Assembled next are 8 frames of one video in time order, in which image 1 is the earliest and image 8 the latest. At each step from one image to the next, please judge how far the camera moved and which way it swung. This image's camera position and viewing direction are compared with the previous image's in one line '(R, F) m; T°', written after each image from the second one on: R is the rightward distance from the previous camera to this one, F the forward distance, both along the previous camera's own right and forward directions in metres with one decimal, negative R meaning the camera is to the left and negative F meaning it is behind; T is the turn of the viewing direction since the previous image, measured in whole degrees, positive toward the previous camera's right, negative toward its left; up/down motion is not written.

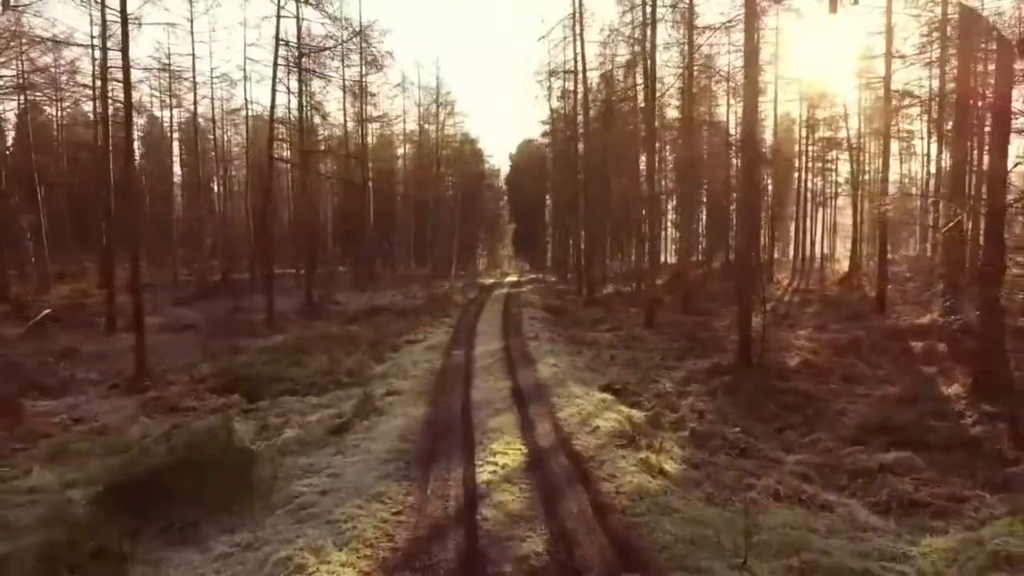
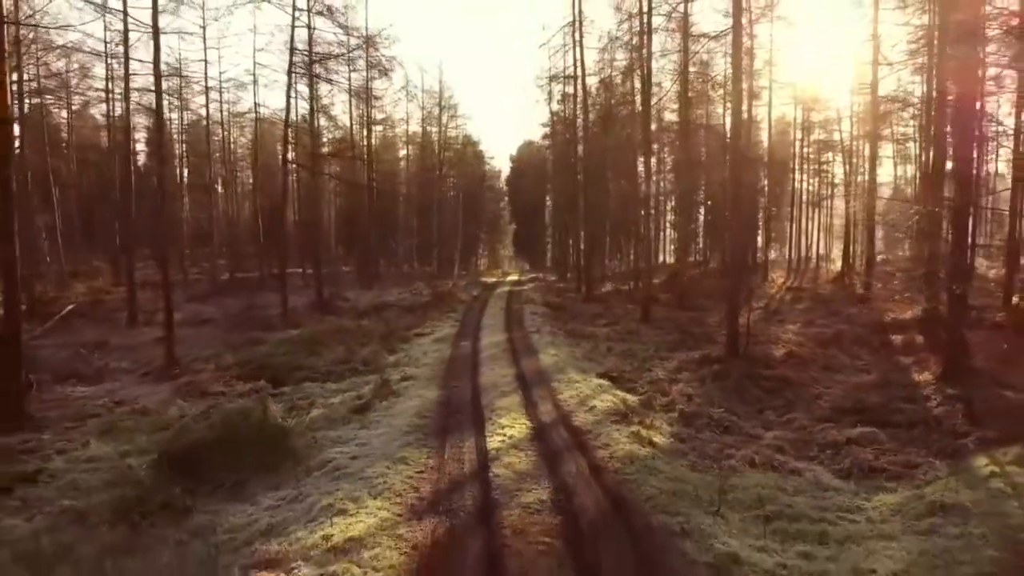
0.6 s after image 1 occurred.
(-0.1, -1.0) m; 0°
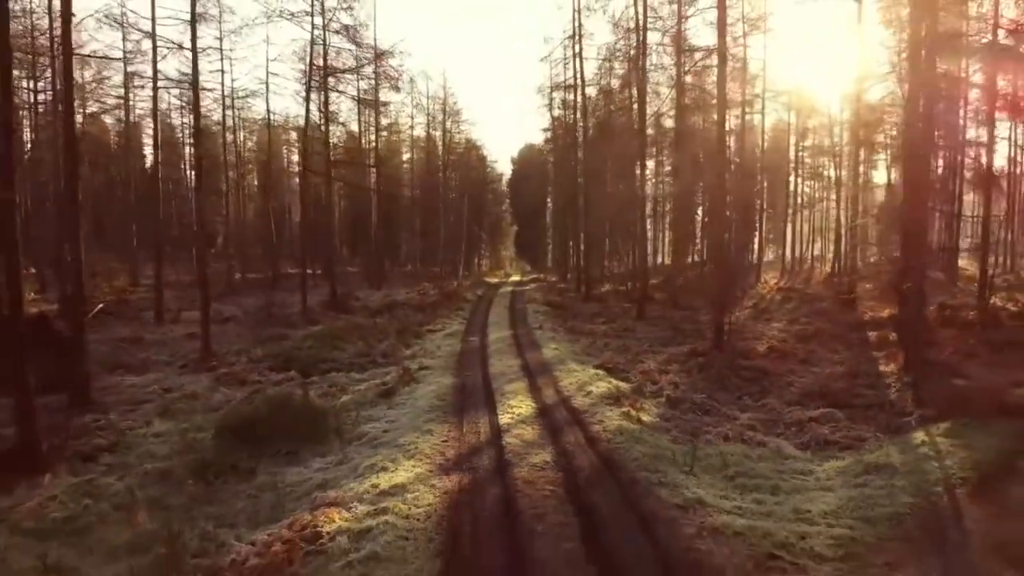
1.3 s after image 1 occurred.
(-0.1, -1.4) m; 0°
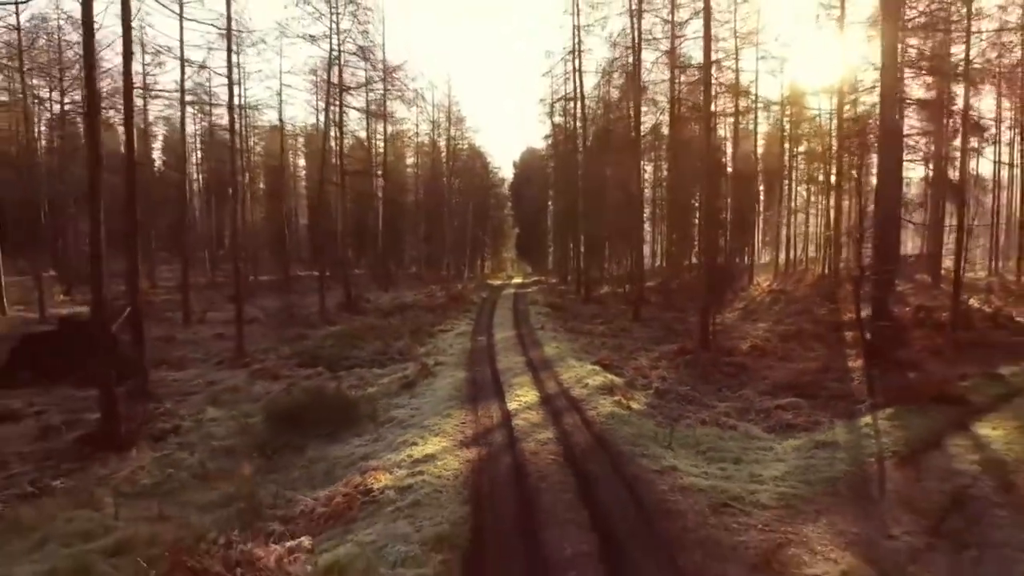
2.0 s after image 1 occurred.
(-0.1, -1.6) m; 0°
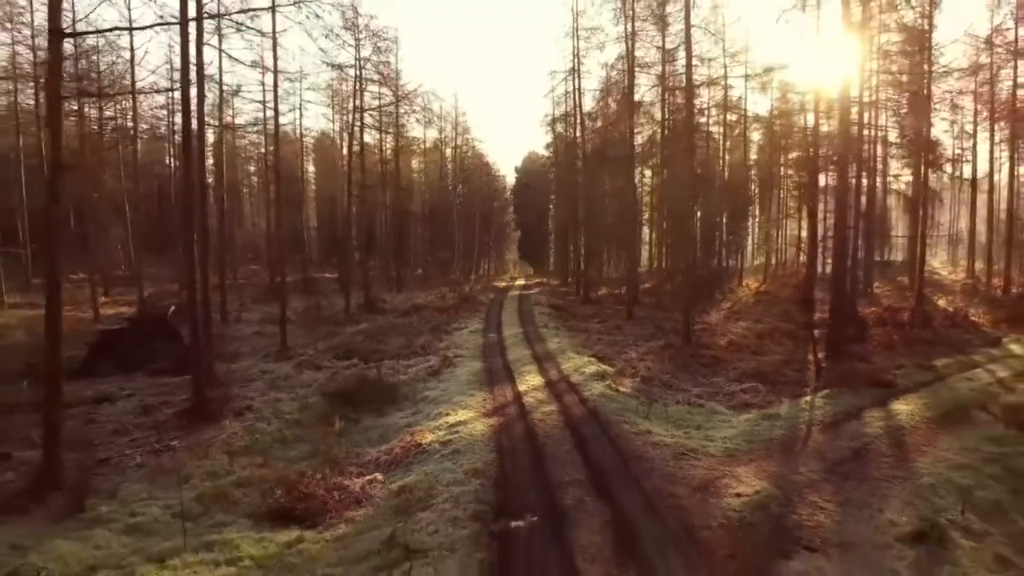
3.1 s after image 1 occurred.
(-0.2, -2.6) m; 0°
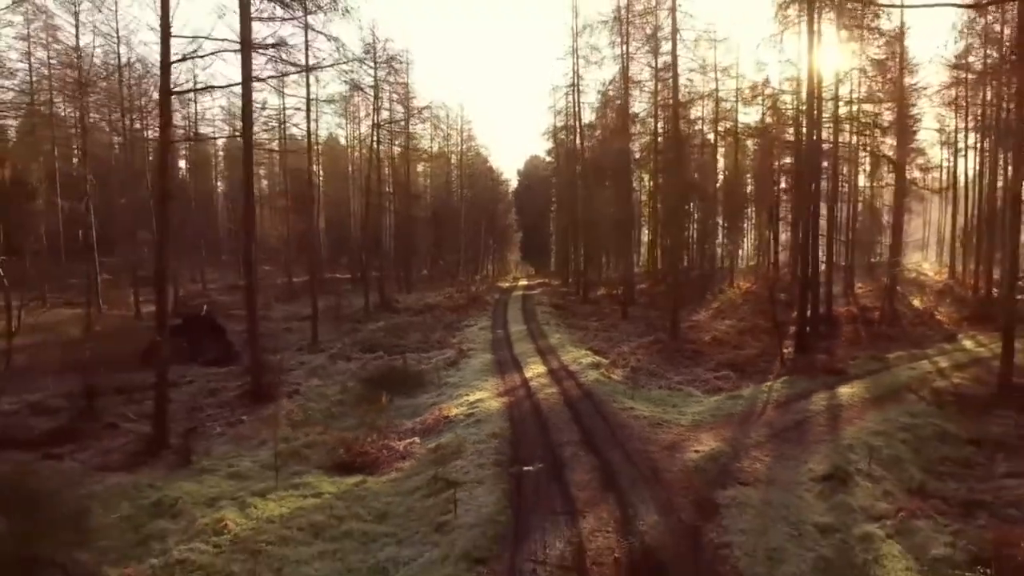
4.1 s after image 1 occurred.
(-0.2, -2.5) m; 0°
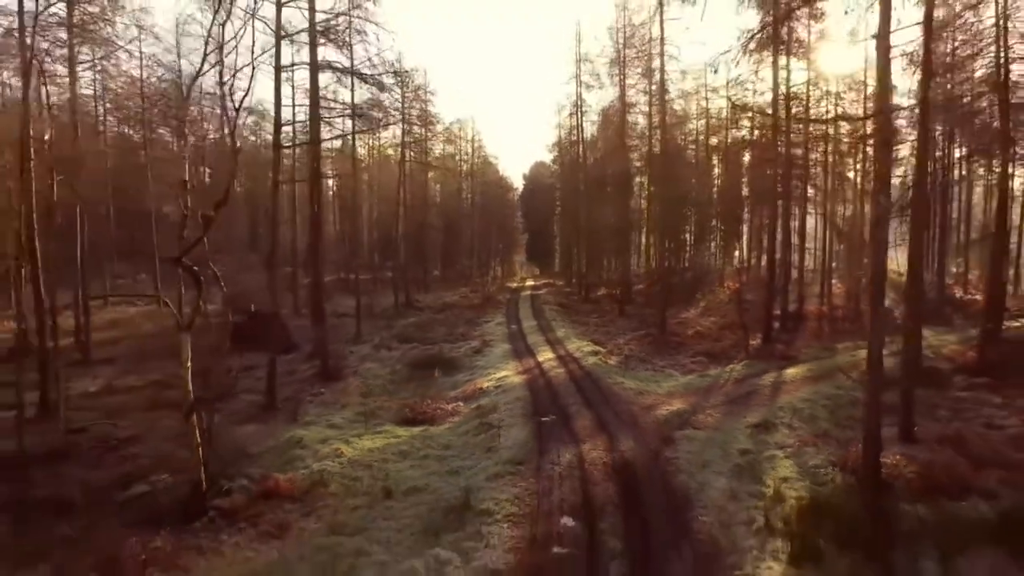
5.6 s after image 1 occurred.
(-0.5, -4.0) m; 0°
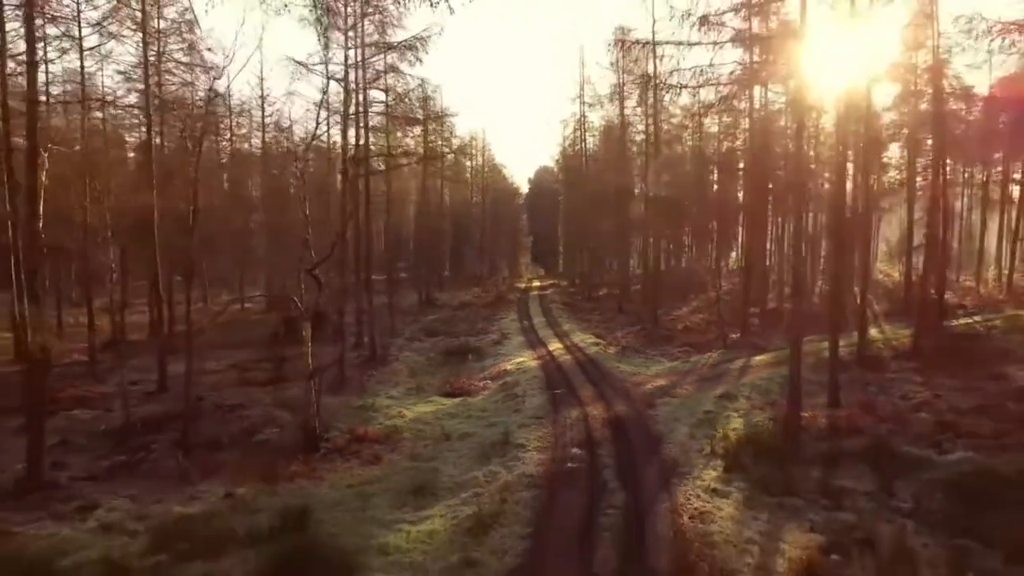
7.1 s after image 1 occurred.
(-0.5, -4.1) m; 0°
